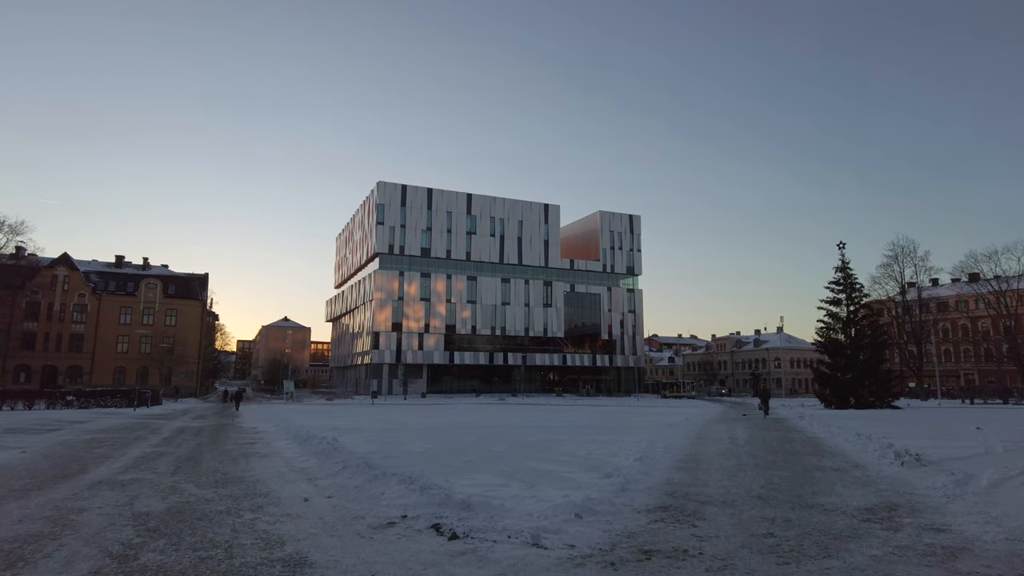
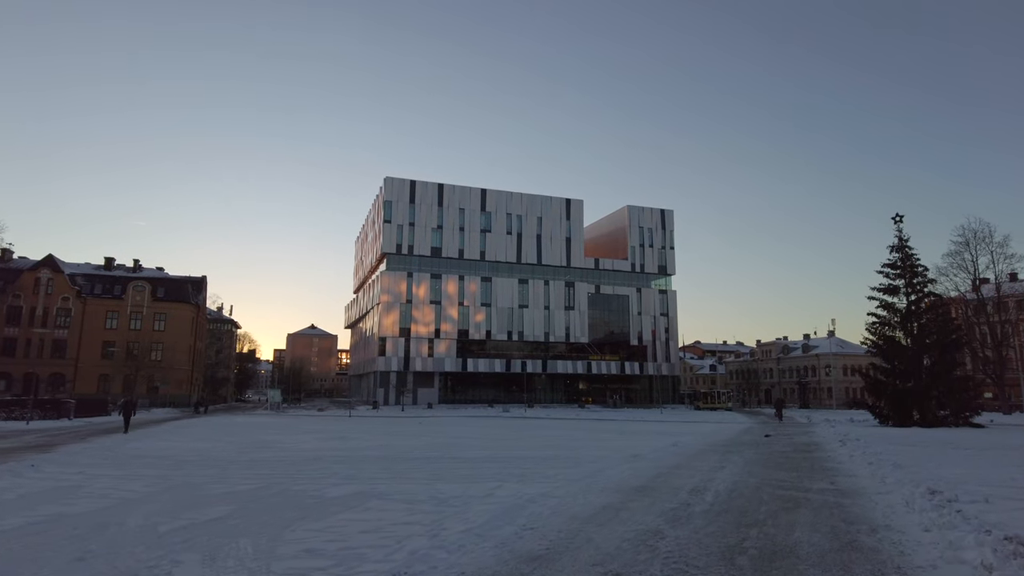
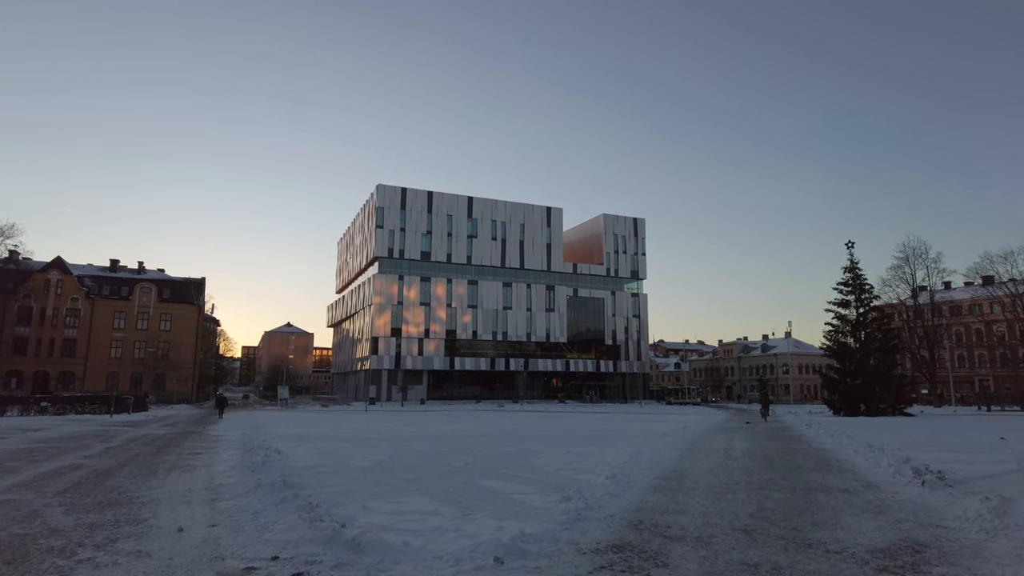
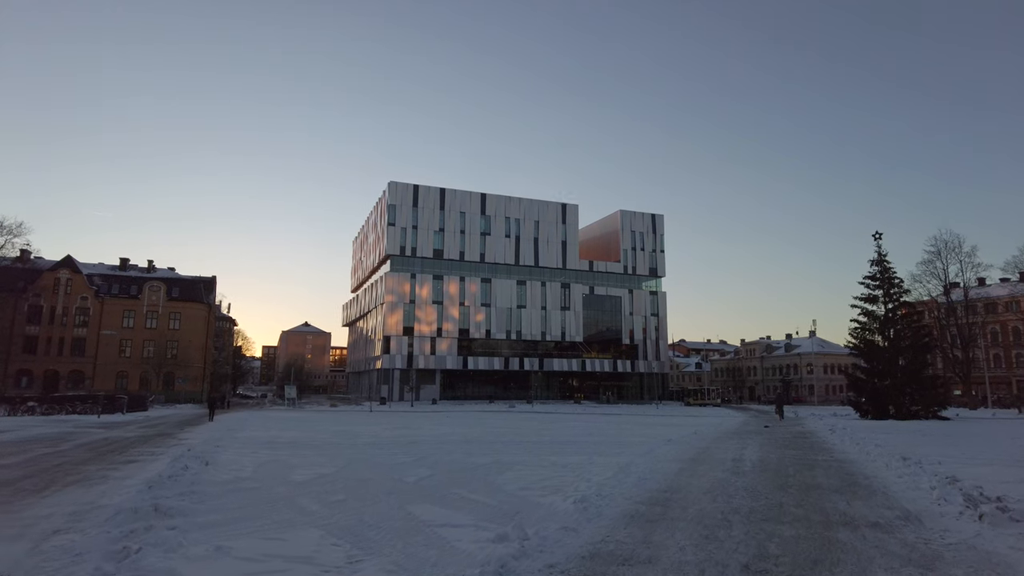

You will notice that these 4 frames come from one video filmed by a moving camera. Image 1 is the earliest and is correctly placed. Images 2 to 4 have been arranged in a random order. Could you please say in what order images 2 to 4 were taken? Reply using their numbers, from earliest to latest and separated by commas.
3, 4, 2
